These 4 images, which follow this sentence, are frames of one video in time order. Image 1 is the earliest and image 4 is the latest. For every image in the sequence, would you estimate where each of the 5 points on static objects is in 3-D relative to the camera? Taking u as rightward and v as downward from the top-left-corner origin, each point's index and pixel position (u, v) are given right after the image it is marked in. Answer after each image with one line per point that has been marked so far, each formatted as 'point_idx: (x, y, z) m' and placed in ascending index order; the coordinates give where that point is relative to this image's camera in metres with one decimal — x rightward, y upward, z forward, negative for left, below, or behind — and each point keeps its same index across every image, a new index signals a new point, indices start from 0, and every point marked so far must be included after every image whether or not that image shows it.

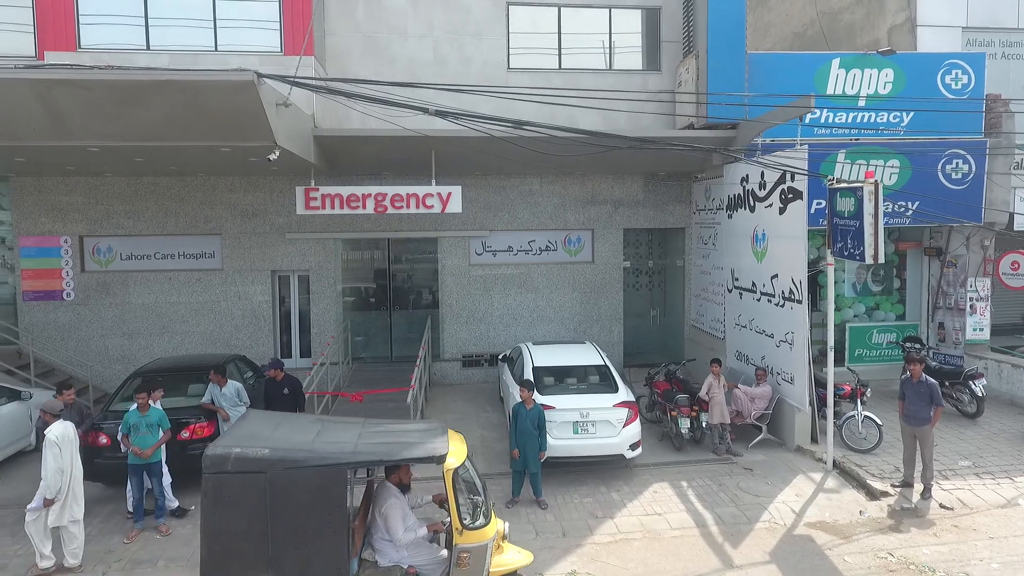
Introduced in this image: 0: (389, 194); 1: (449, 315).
0: (-2.1, +1.6, +10.4) m
1: (-1.3, -0.5, +12.5) m
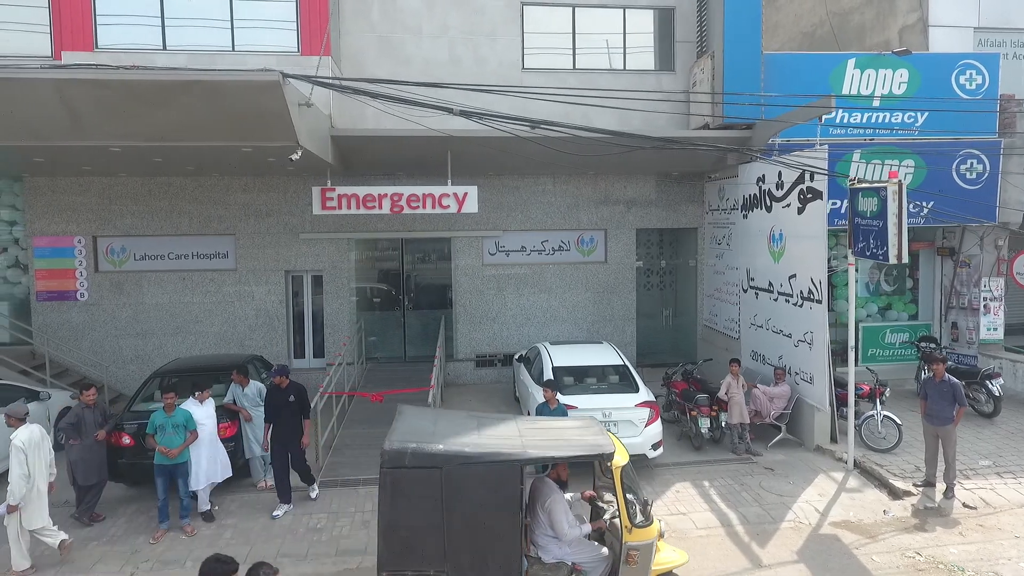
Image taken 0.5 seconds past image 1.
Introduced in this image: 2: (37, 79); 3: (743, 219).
0: (-1.8, +1.6, +10.4) m
1: (-1.0, -0.5, +12.5) m
2: (-5.2, +2.3, +6.7) m
3: (+4.1, +1.2, +11.0) m
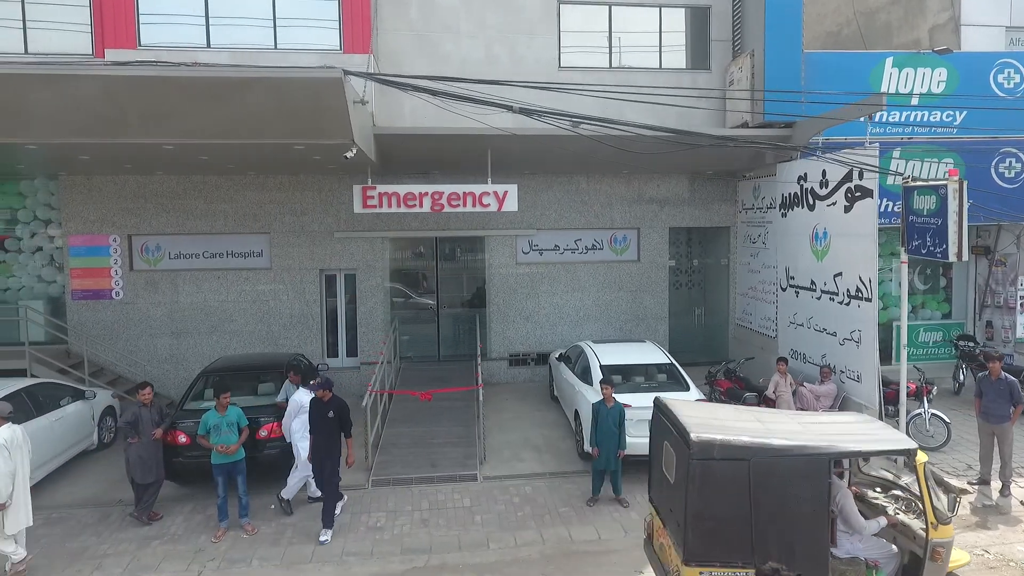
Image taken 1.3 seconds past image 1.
0: (-1.1, +1.6, +10.3) m
1: (-0.3, -0.5, +12.5) m
2: (-4.5, +2.3, +6.7) m
3: (+4.8, +1.3, +11.0) m
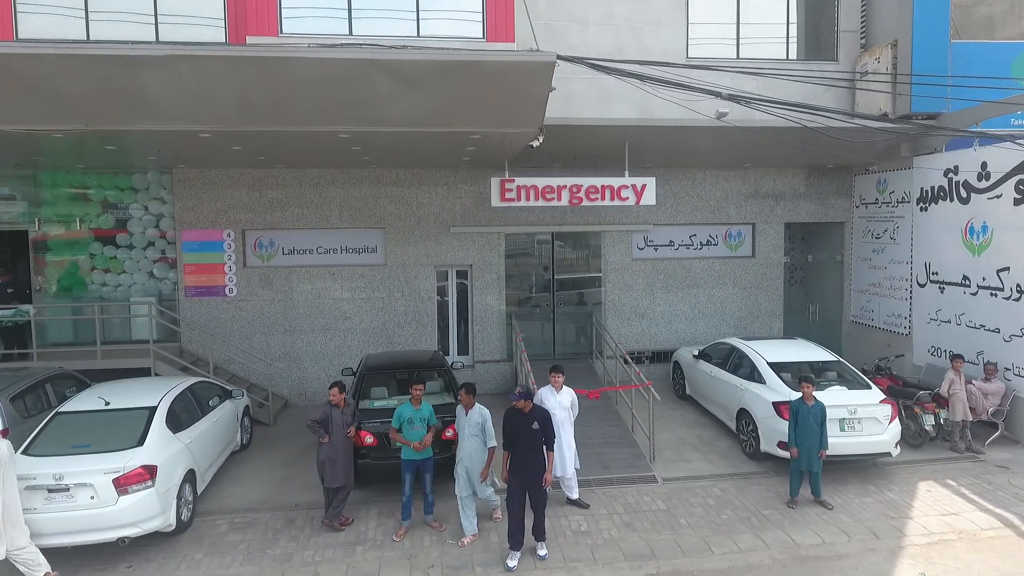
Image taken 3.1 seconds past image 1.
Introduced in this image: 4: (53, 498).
0: (+1.2, +1.7, +10.0) m
1: (+2.0, -0.4, +12.2) m
2: (-2.2, +2.4, +6.4) m
3: (+7.1, +1.3, +10.7) m
4: (-4.4, -2.0, +5.9) m
